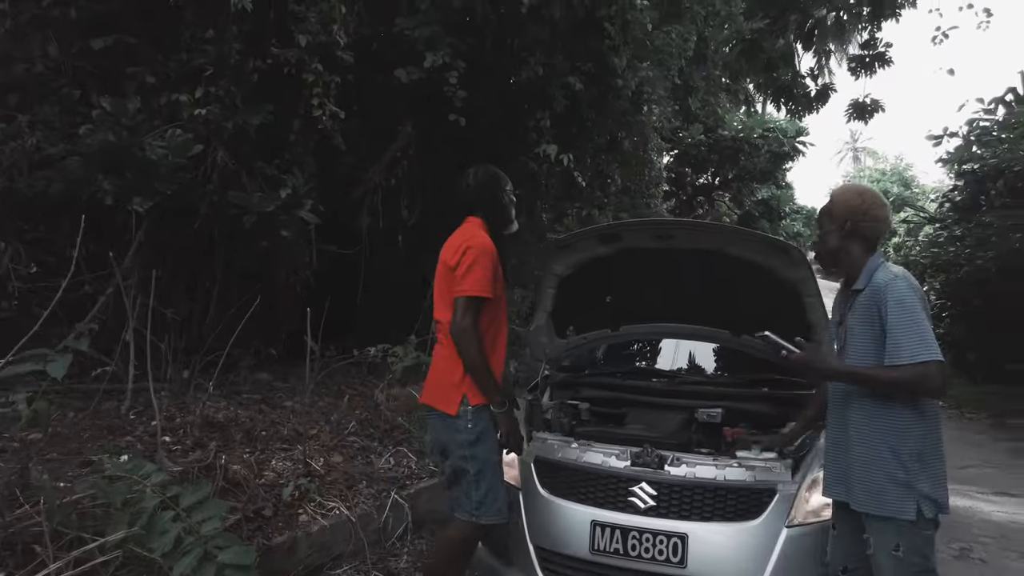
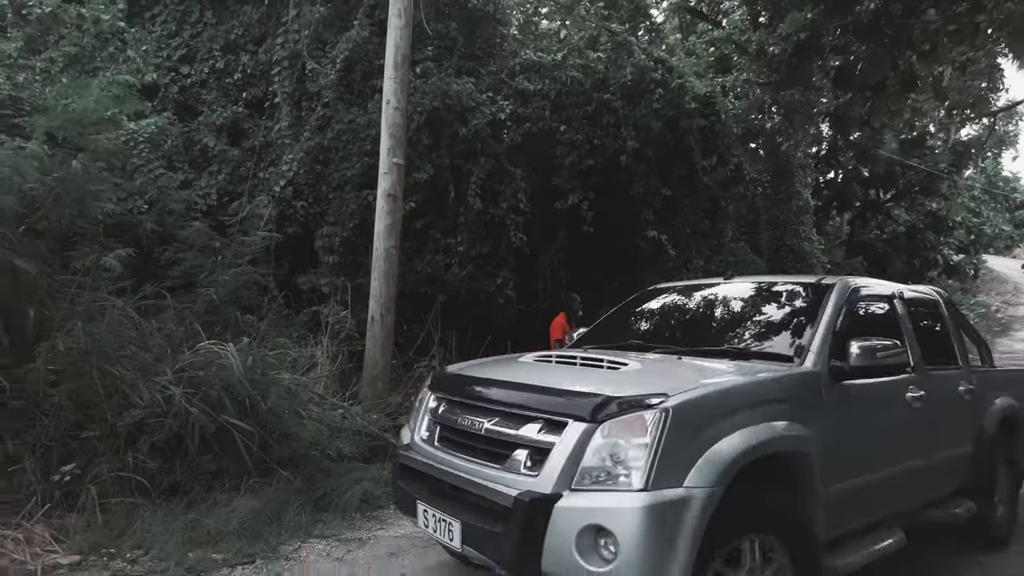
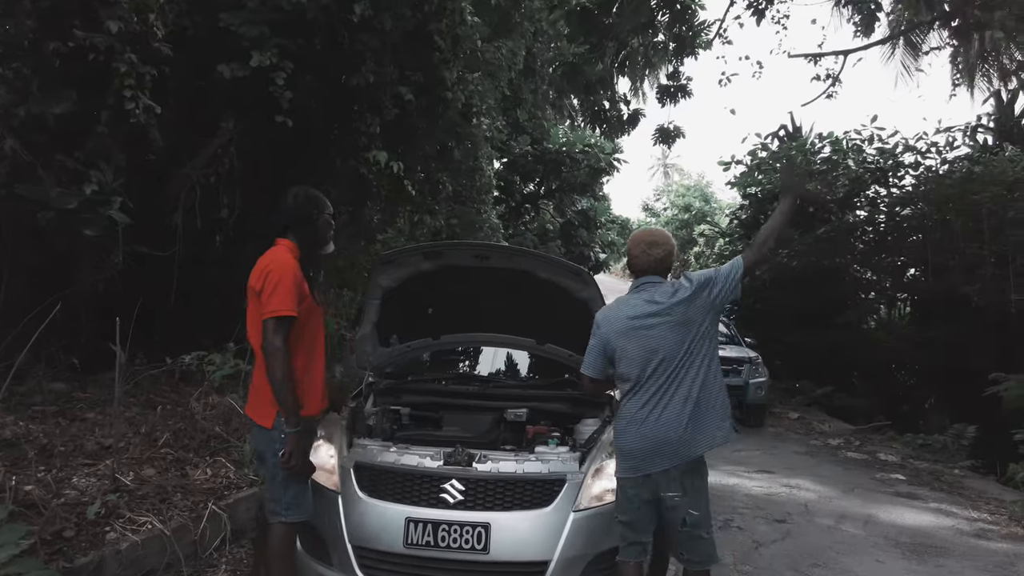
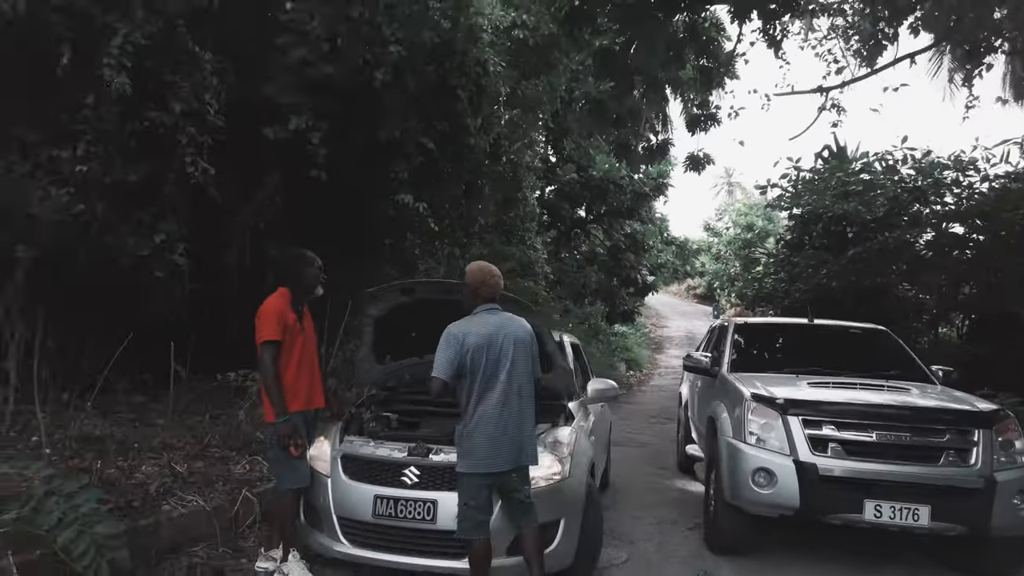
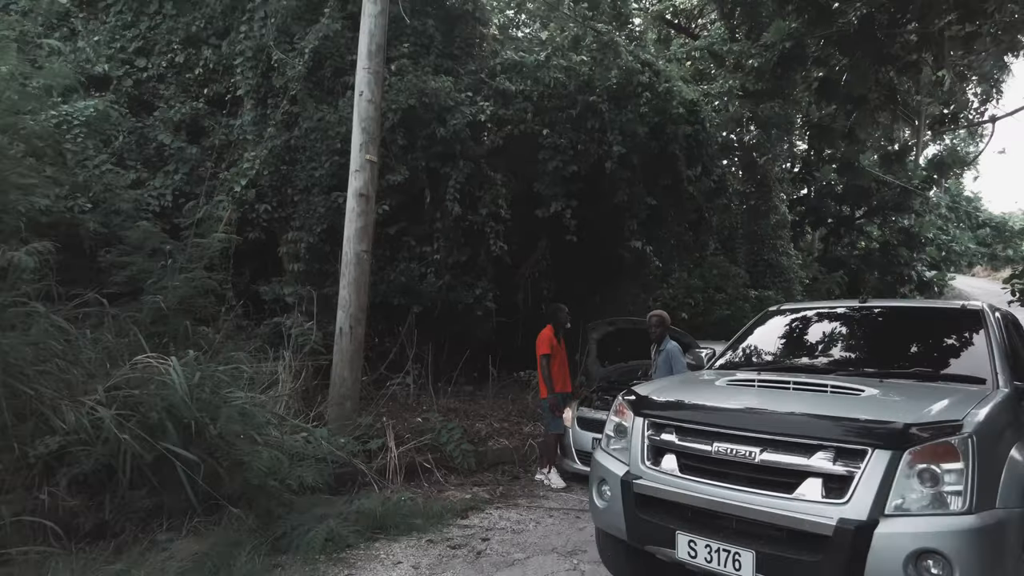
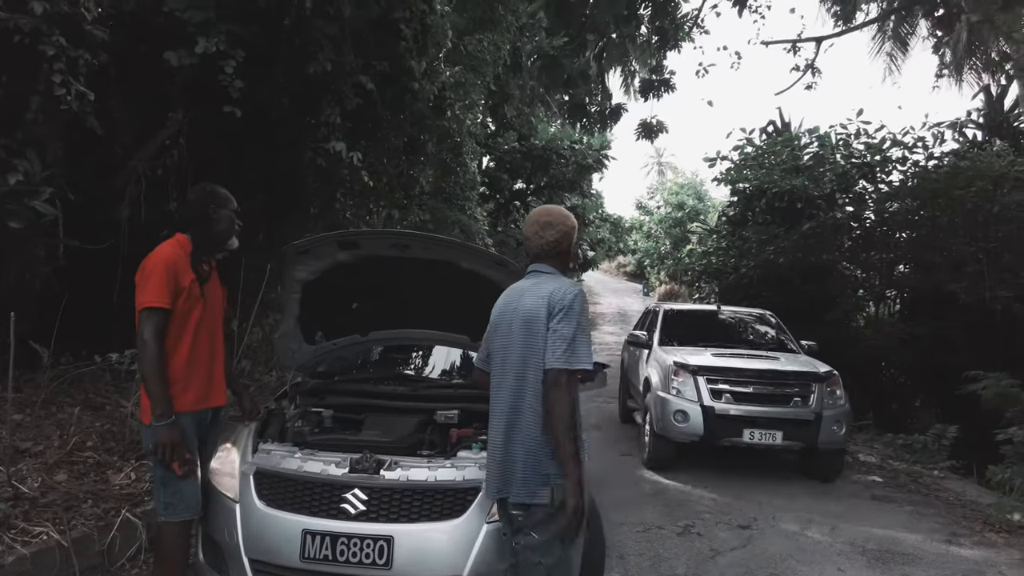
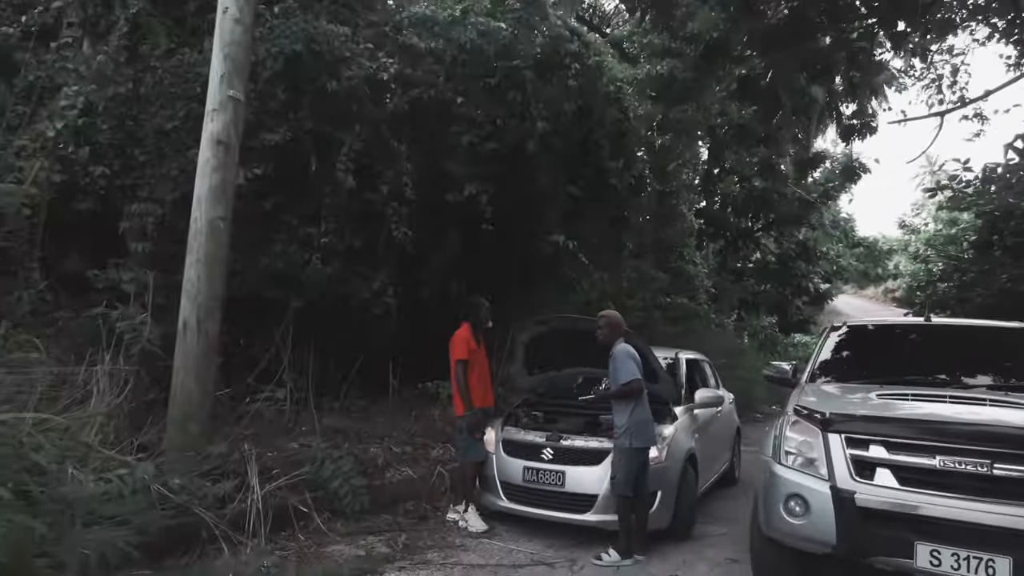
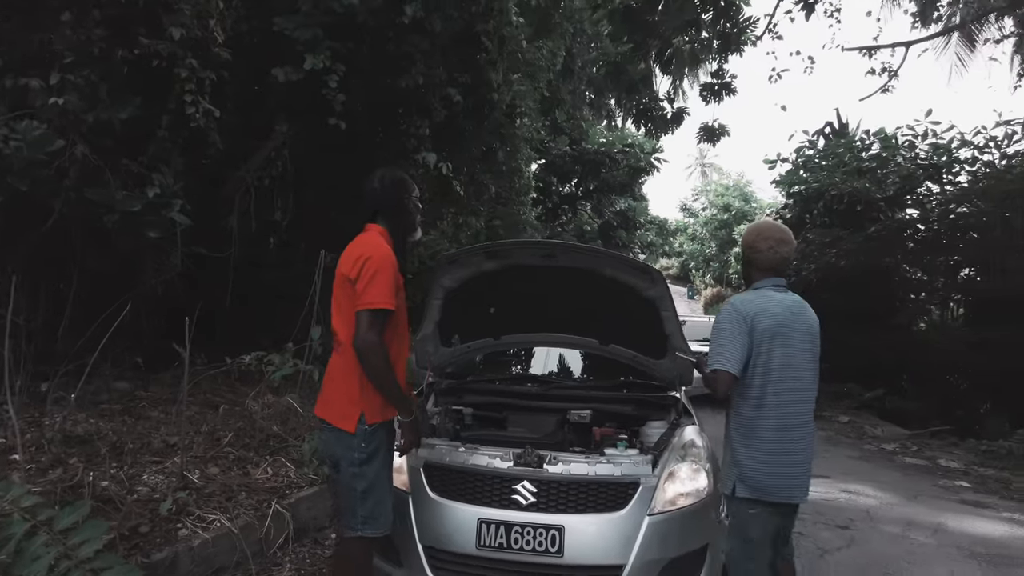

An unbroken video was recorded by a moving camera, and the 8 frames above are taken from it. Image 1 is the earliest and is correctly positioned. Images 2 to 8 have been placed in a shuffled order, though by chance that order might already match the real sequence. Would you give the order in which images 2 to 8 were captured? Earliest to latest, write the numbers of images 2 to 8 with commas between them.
8, 3, 6, 4, 7, 5, 2
